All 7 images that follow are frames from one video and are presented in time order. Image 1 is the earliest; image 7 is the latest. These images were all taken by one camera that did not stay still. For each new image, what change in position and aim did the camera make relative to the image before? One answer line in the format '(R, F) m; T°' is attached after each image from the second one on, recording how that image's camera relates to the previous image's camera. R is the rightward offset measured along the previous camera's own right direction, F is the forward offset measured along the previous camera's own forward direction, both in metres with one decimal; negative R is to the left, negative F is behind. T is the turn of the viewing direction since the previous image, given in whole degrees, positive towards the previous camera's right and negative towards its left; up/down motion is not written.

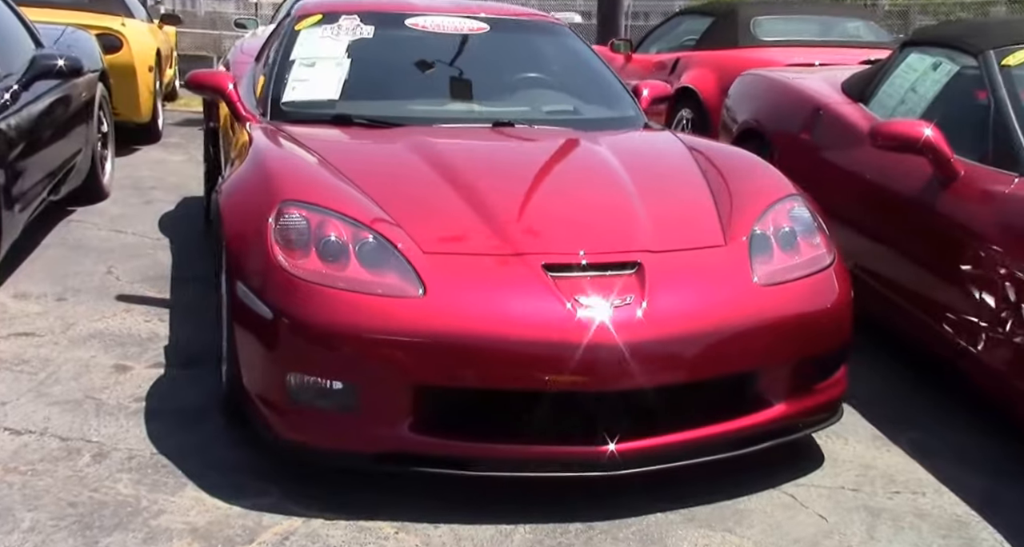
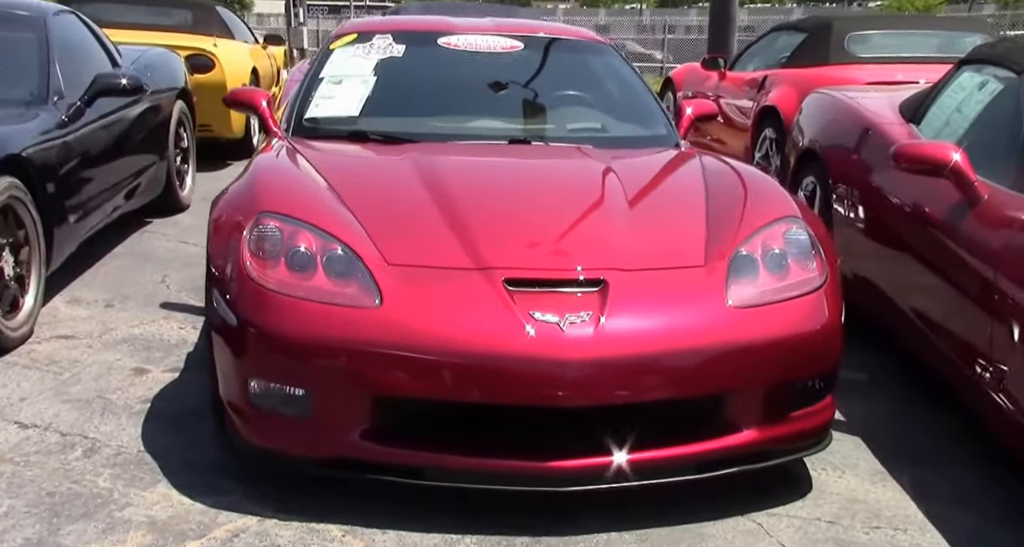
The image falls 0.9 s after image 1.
(+0.4, 0.0) m; -7°
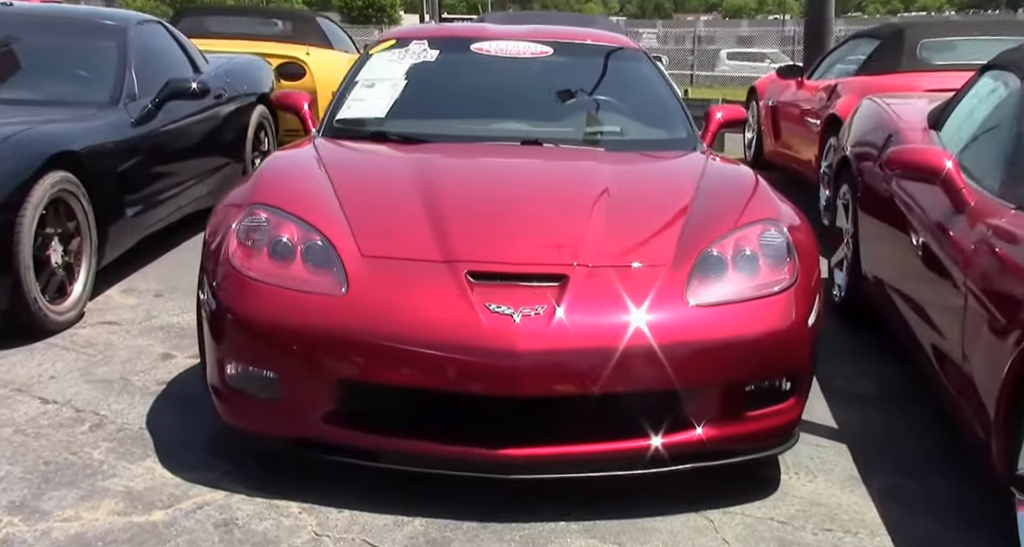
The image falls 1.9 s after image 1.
(+0.4, 0.0) m; -7°
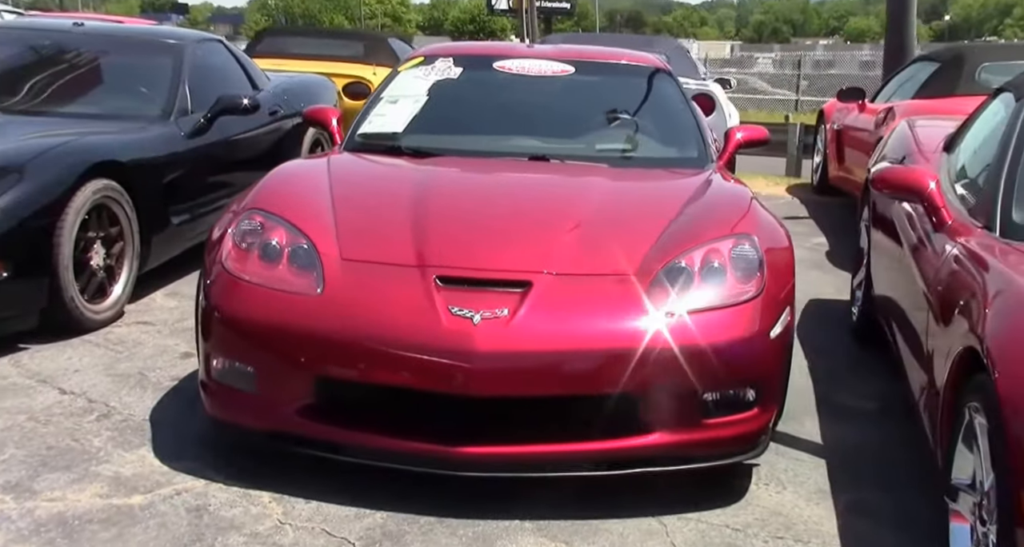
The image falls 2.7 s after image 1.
(+0.3, -0.1) m; -5°
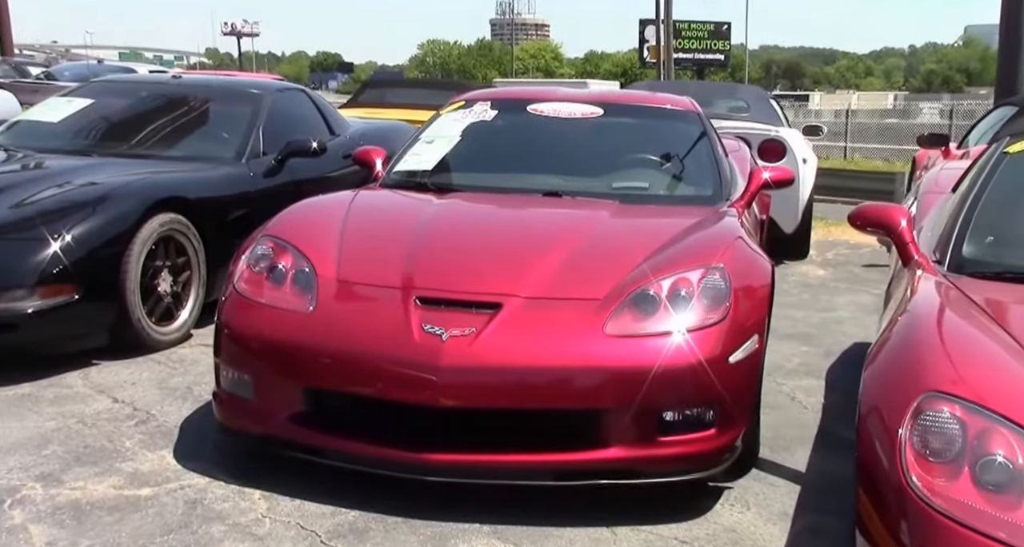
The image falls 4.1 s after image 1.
(+0.5, -0.2) m; -8°
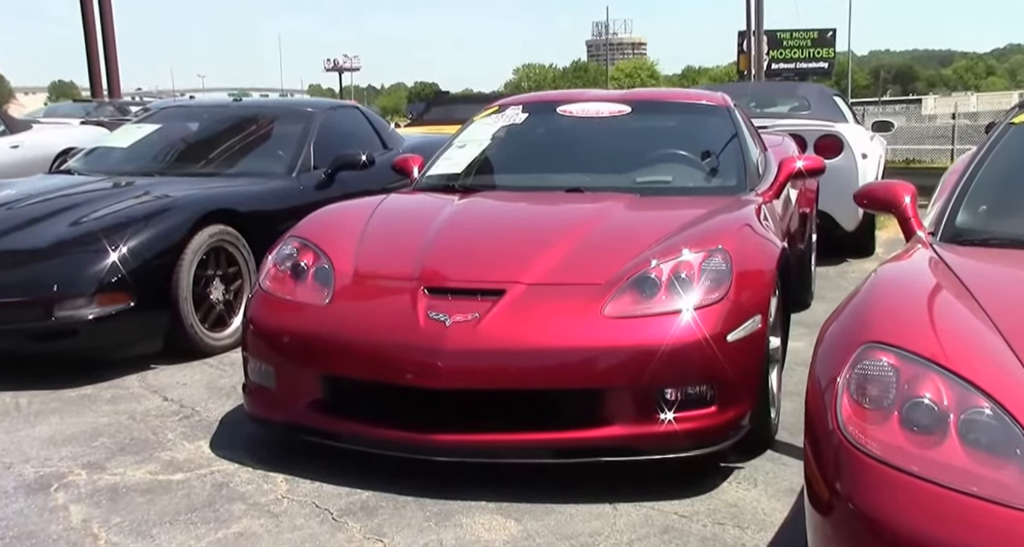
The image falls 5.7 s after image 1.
(+0.3, -0.1) m; -5°
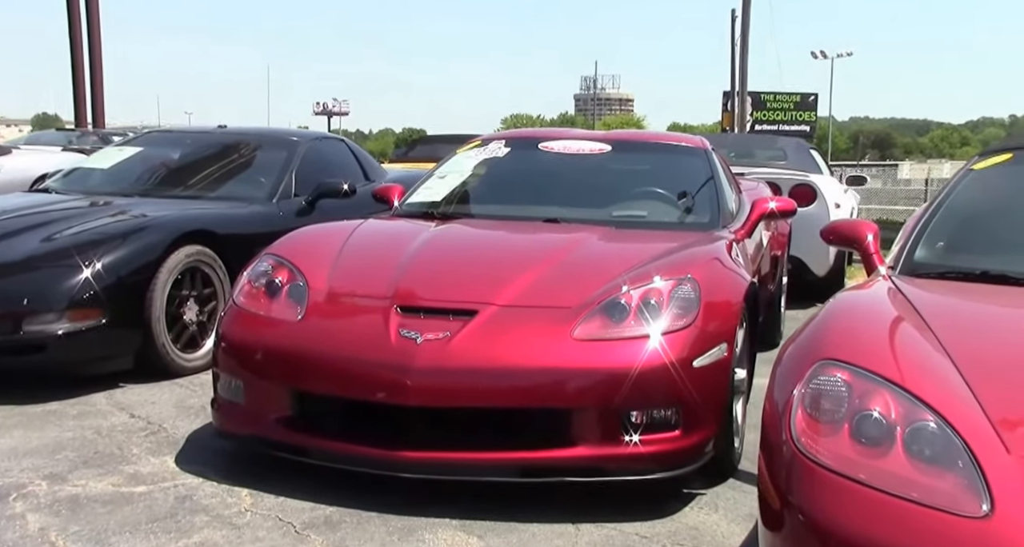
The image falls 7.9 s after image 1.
(0.0, 0.0) m; +1°
